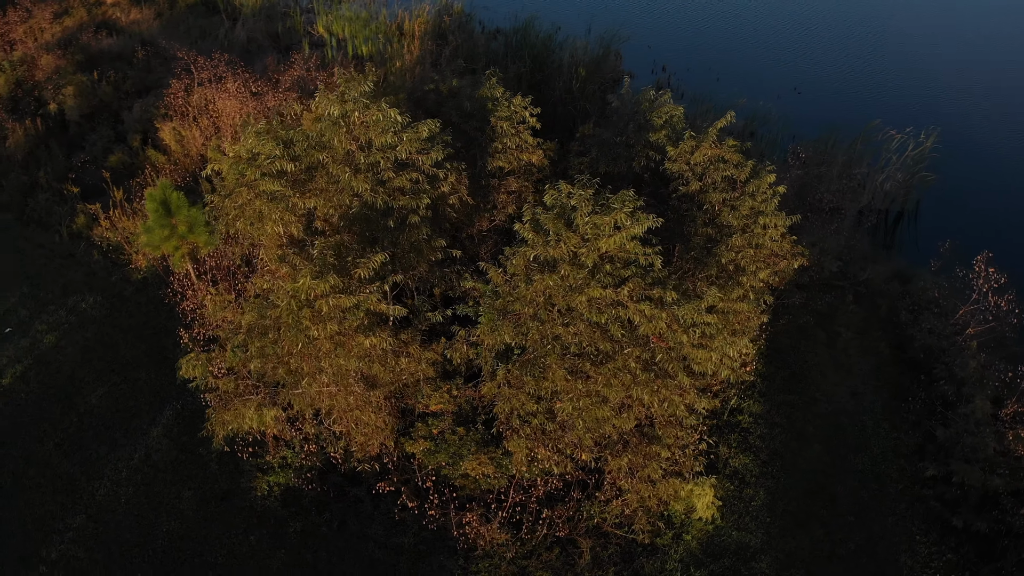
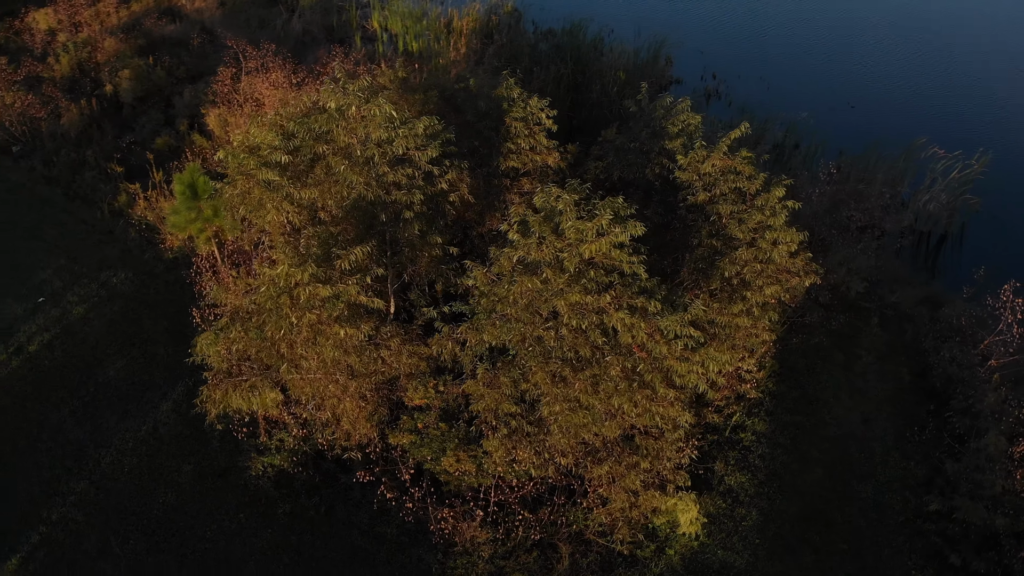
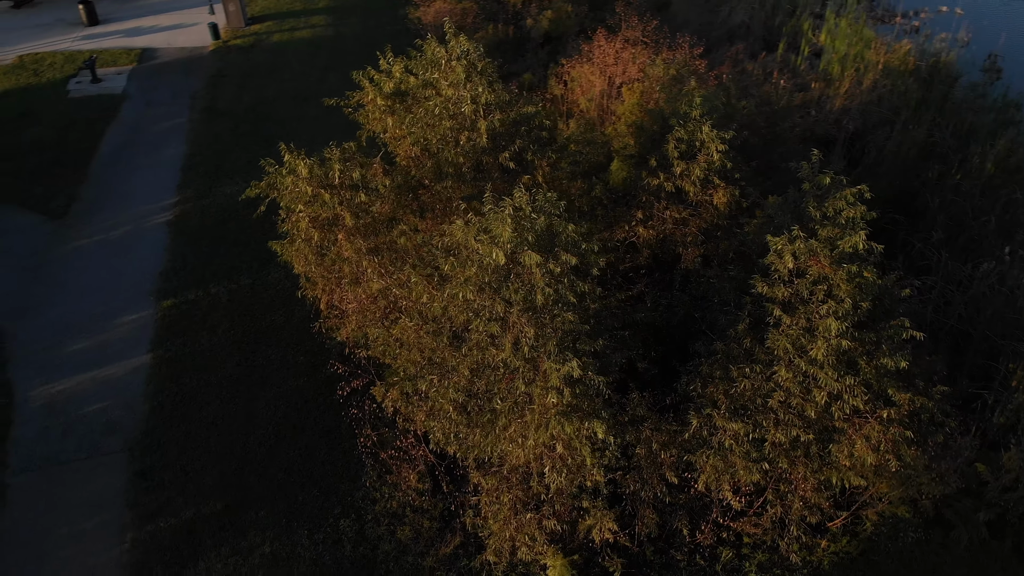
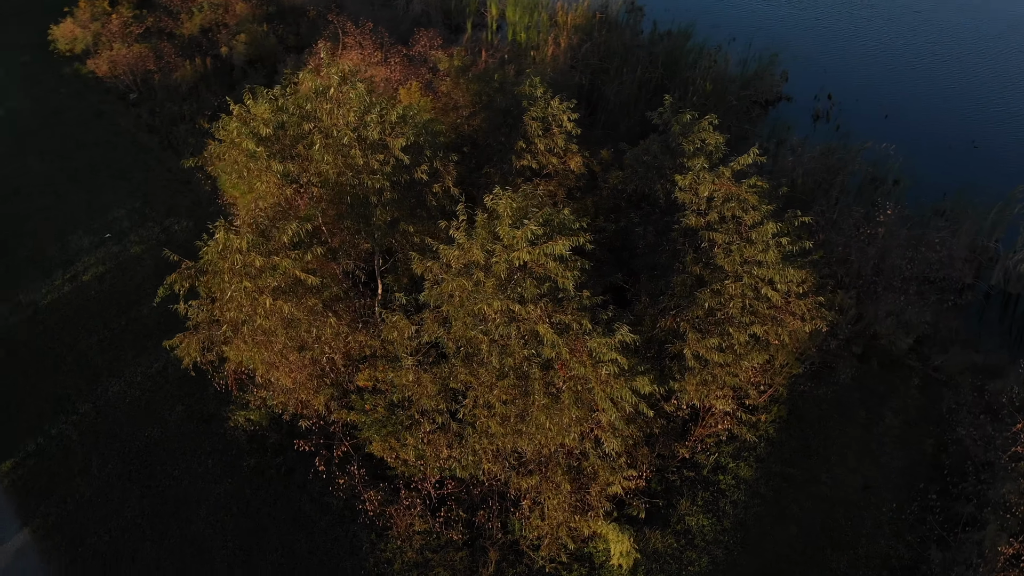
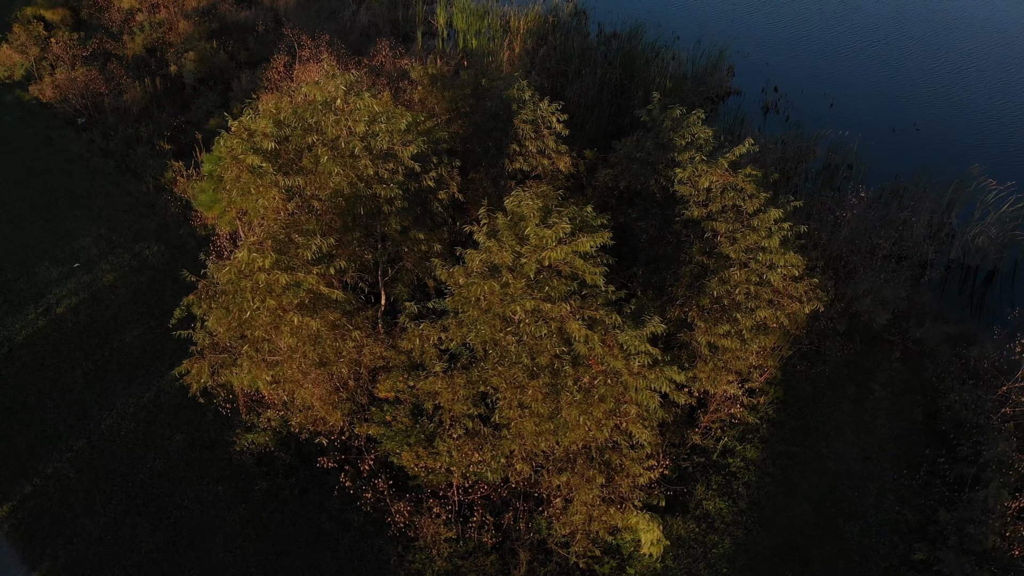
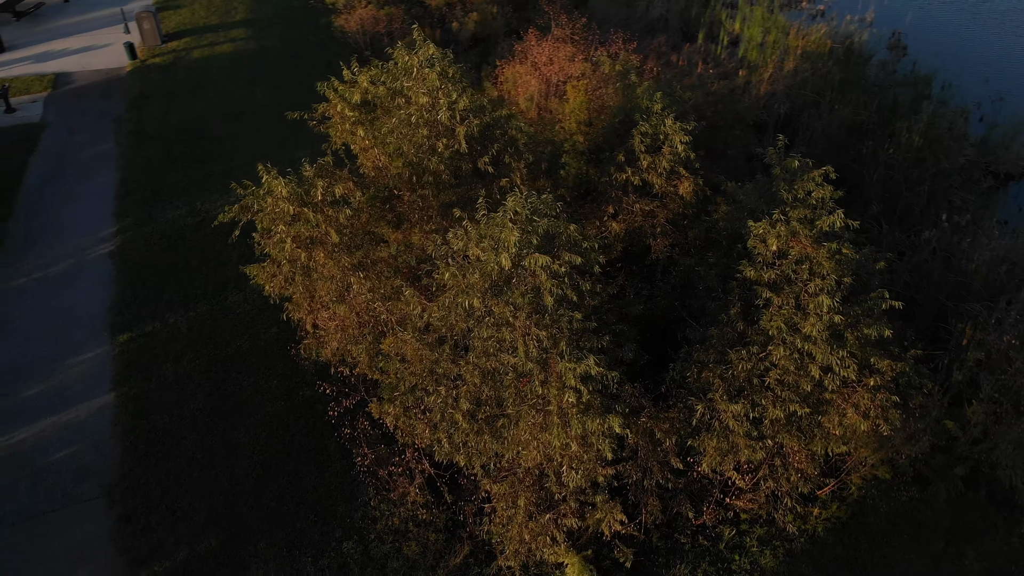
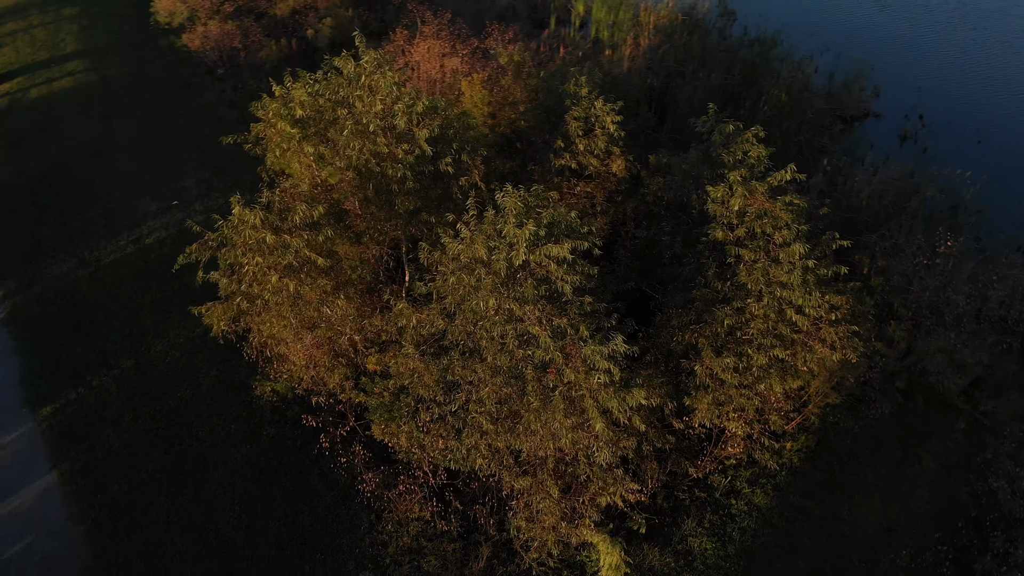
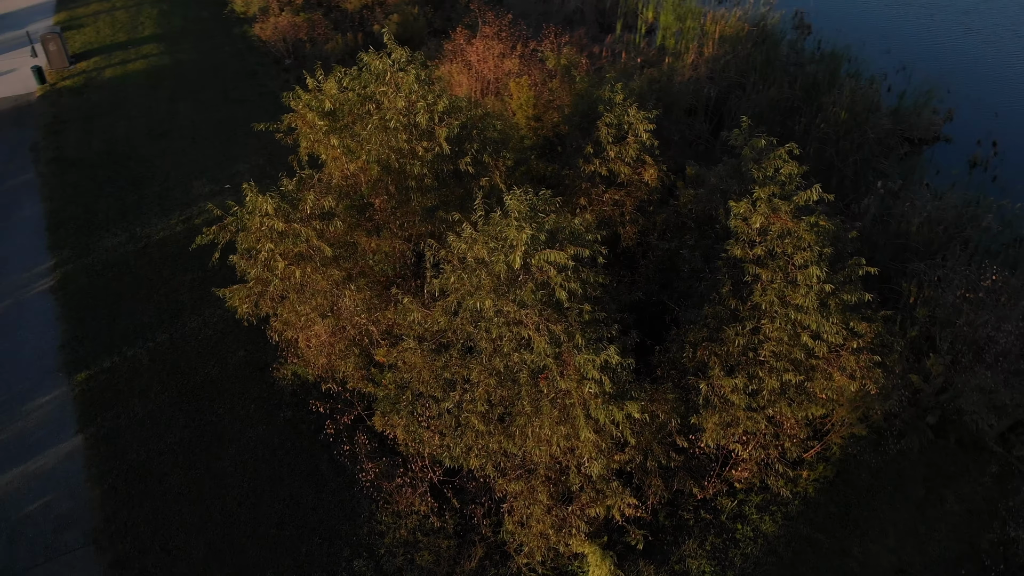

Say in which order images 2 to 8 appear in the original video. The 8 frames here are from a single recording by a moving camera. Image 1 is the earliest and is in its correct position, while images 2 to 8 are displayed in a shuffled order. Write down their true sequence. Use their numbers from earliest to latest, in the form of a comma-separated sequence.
2, 5, 4, 7, 8, 6, 3
